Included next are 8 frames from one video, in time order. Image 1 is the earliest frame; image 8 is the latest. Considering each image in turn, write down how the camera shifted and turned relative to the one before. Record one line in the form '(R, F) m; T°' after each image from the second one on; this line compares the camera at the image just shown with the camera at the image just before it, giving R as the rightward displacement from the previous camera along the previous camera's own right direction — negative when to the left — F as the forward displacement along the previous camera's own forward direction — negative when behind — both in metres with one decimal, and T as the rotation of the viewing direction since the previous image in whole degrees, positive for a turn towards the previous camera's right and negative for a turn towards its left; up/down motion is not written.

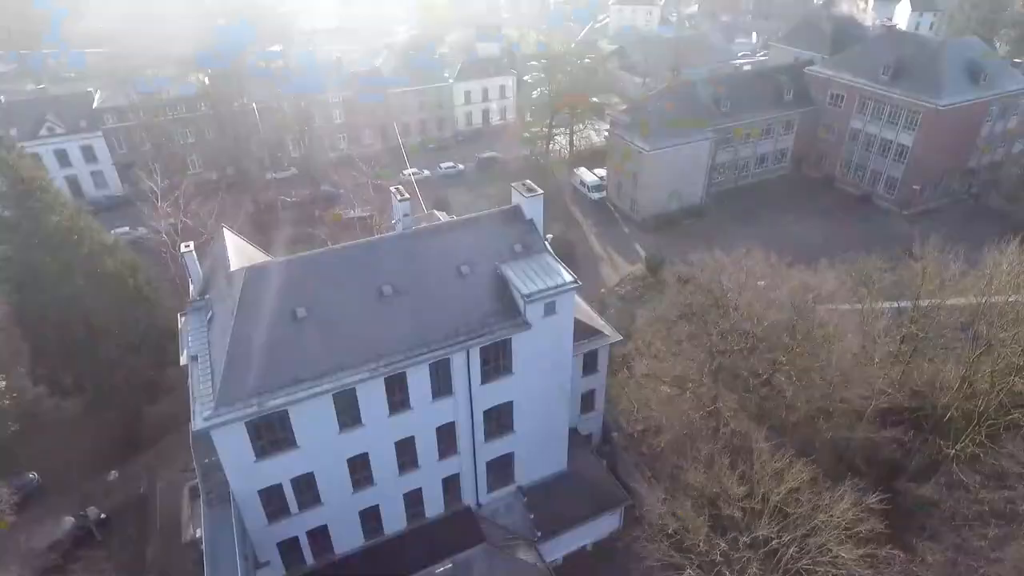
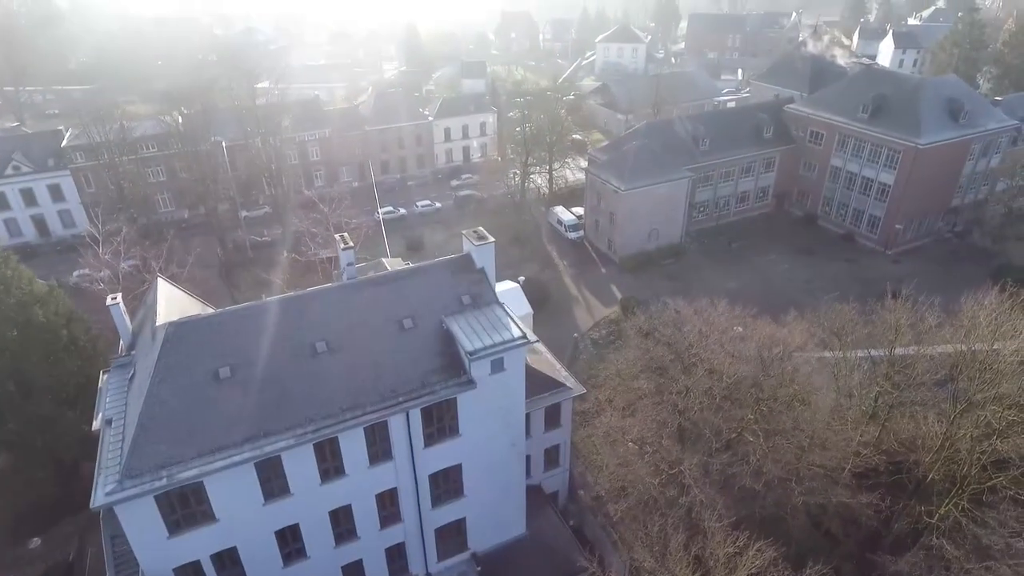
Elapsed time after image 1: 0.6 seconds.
(+1.5, +1.1) m; 0°
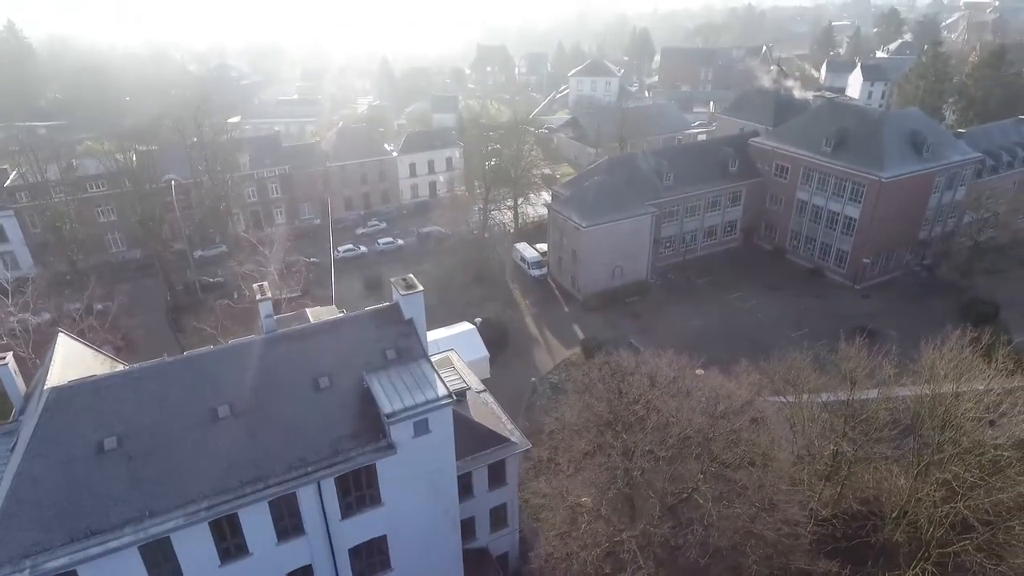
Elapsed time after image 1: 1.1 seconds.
(+1.6, +1.3) m; +1°
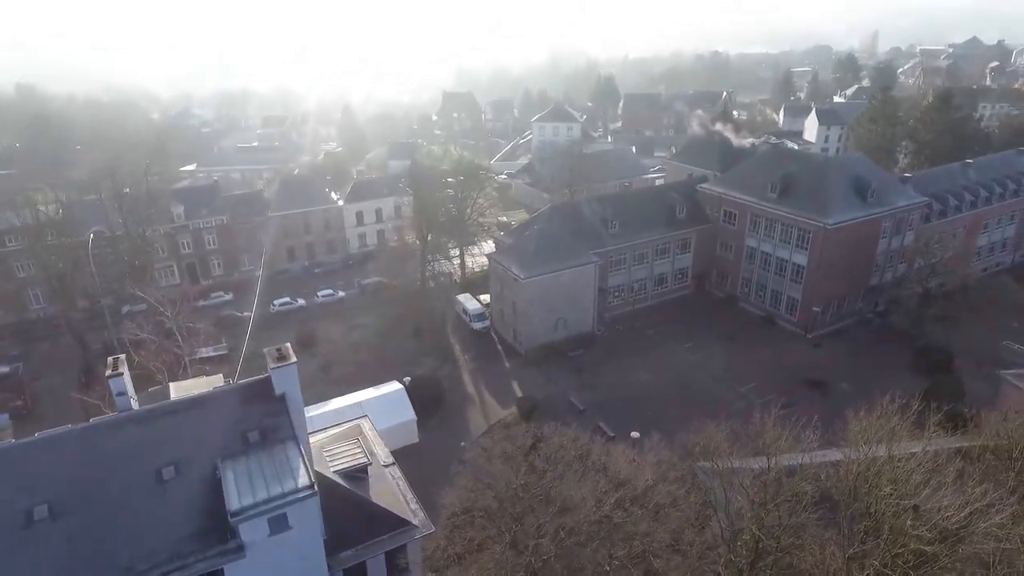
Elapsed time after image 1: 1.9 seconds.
(+2.6, +1.6) m; +1°
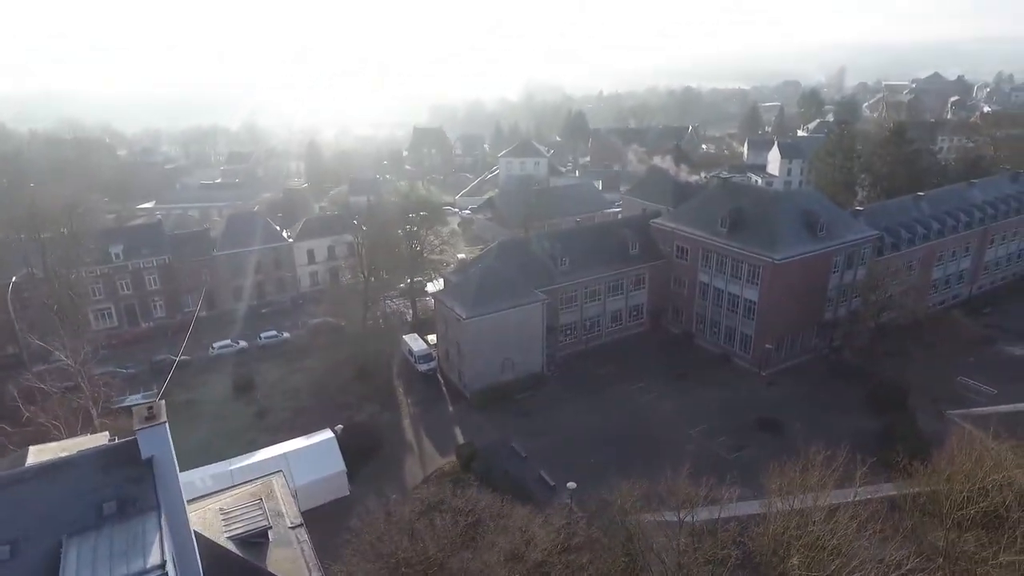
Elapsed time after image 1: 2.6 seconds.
(+2.2, +1.1) m; +1°
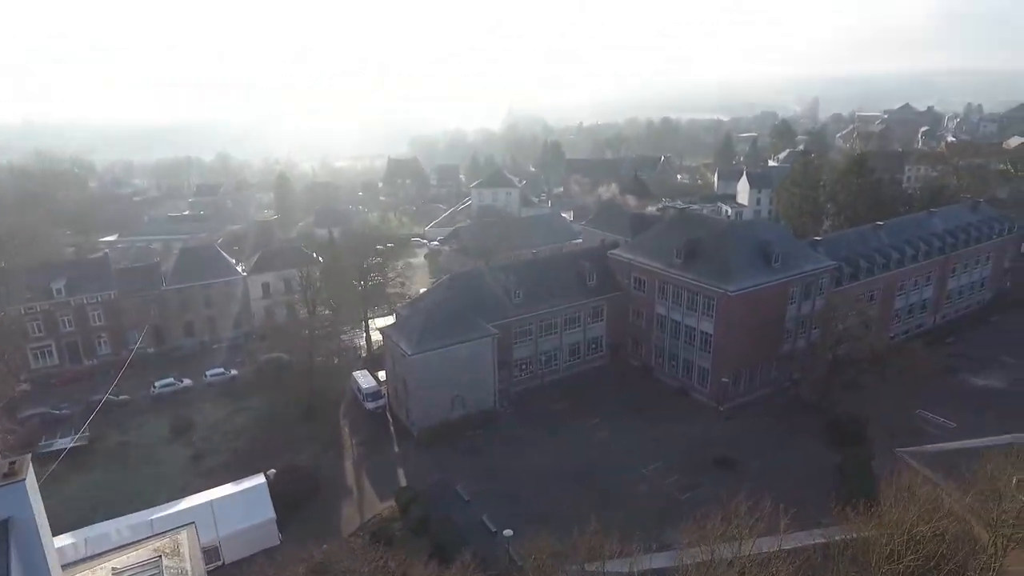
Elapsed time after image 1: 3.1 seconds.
(+2.1, +0.9) m; +1°
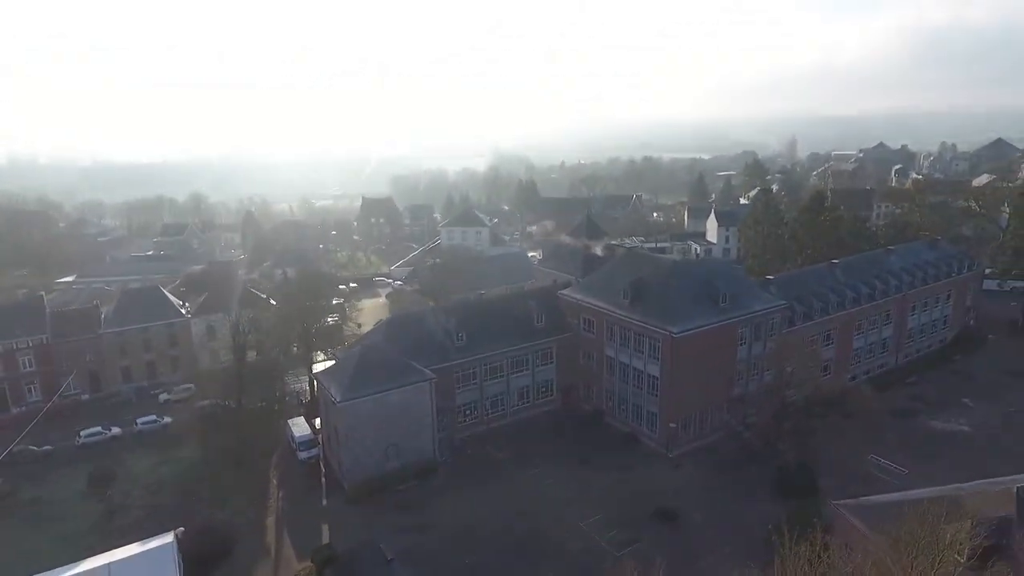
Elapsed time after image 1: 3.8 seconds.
(+2.8, +1.1) m; +1°
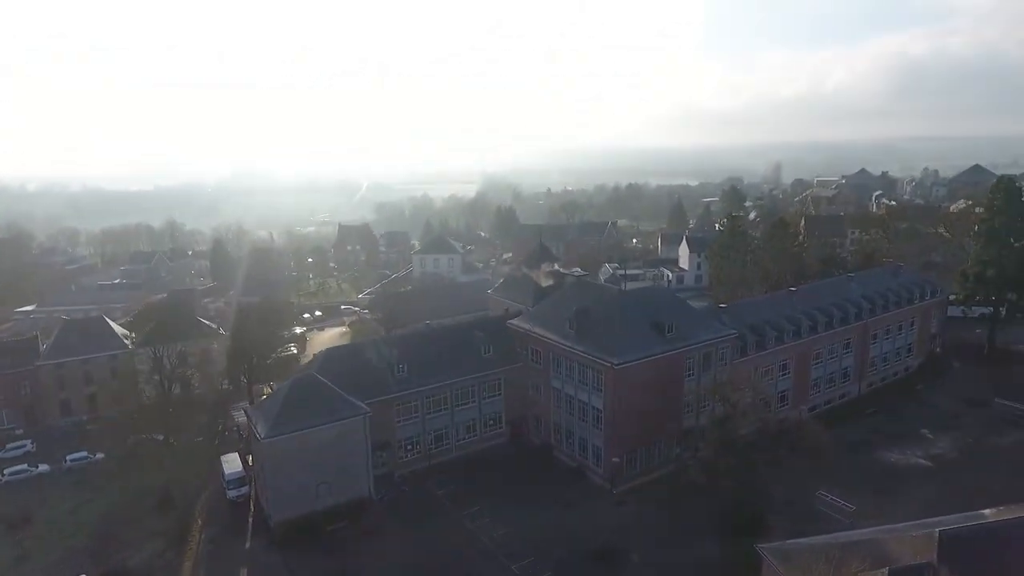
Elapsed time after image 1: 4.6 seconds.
(+2.9, +0.9) m; 0°
